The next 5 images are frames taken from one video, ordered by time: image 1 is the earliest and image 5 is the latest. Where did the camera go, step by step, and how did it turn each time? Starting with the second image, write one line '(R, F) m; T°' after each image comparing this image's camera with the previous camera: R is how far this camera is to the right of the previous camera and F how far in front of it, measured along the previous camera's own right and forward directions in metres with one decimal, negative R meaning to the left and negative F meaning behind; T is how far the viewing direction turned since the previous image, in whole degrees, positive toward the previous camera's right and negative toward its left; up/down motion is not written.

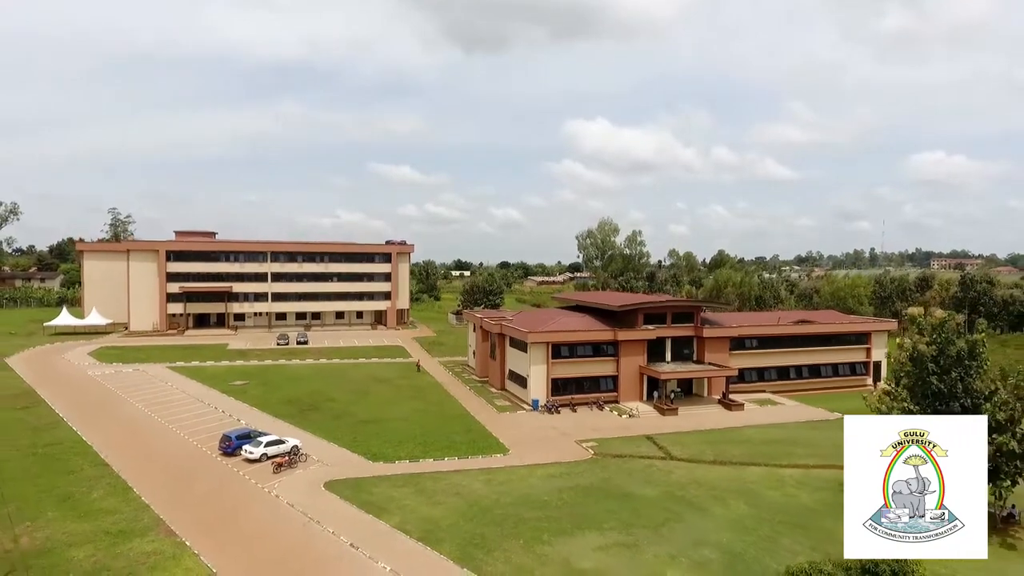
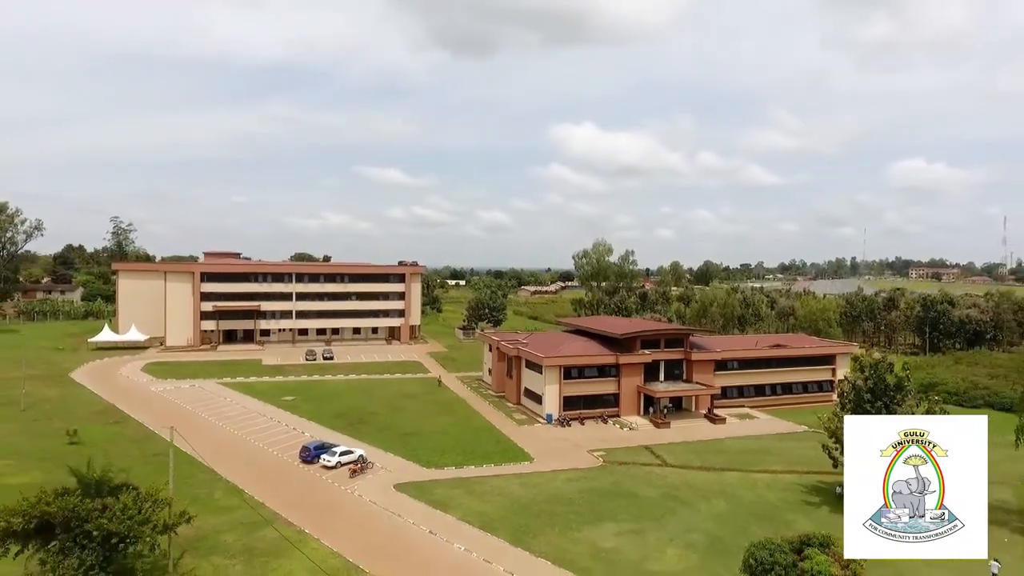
(-2.2, -6.5) m; +1°
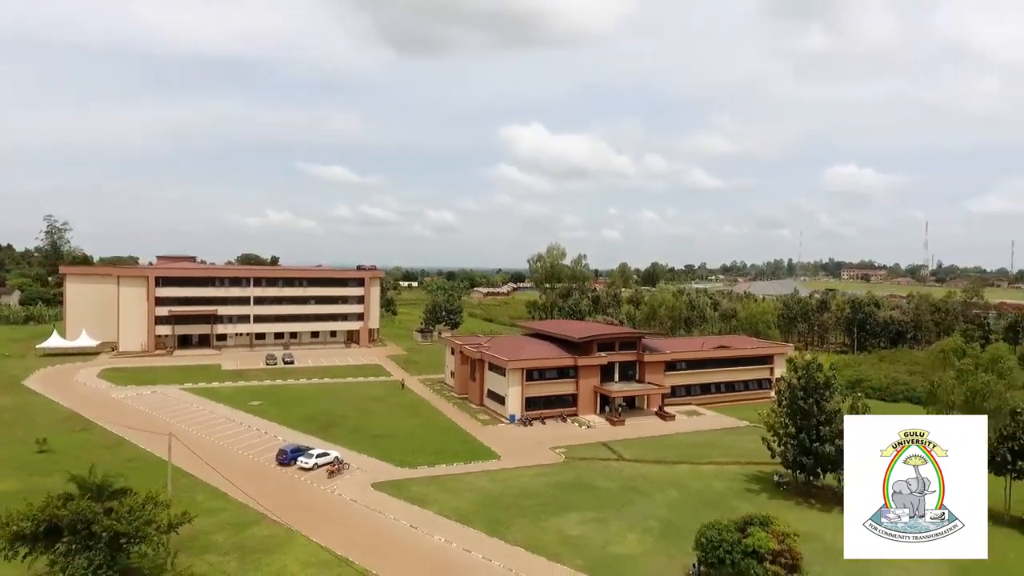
(-1.1, -2.3) m; +5°
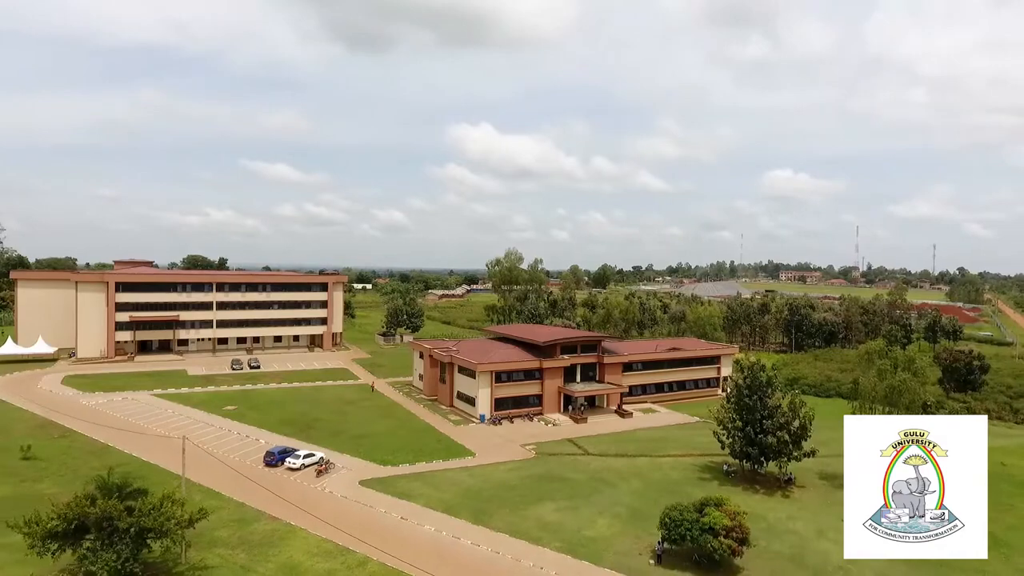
(-1.6, -2.9) m; +5°
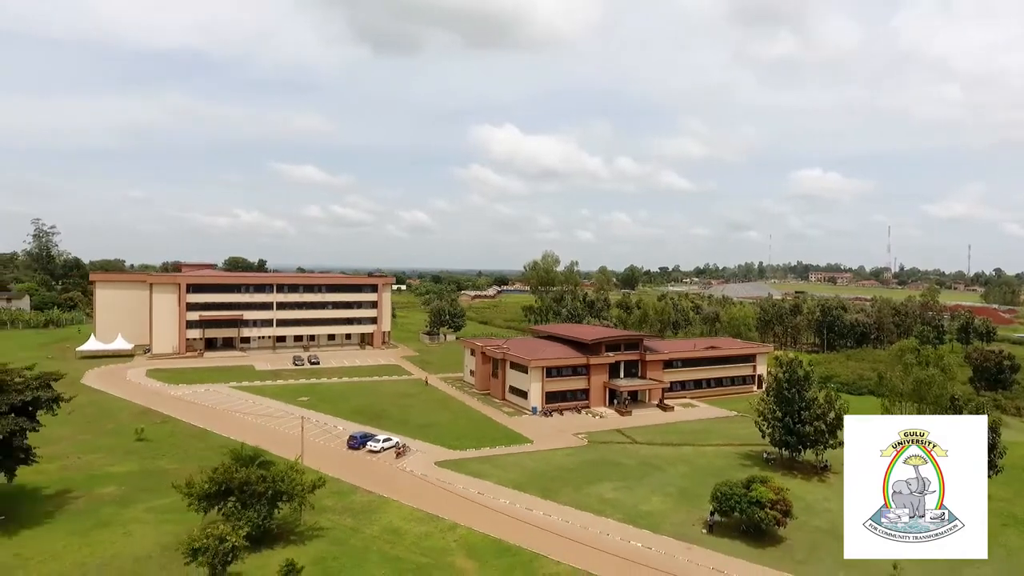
(-2.2, -4.0) m; -2°
